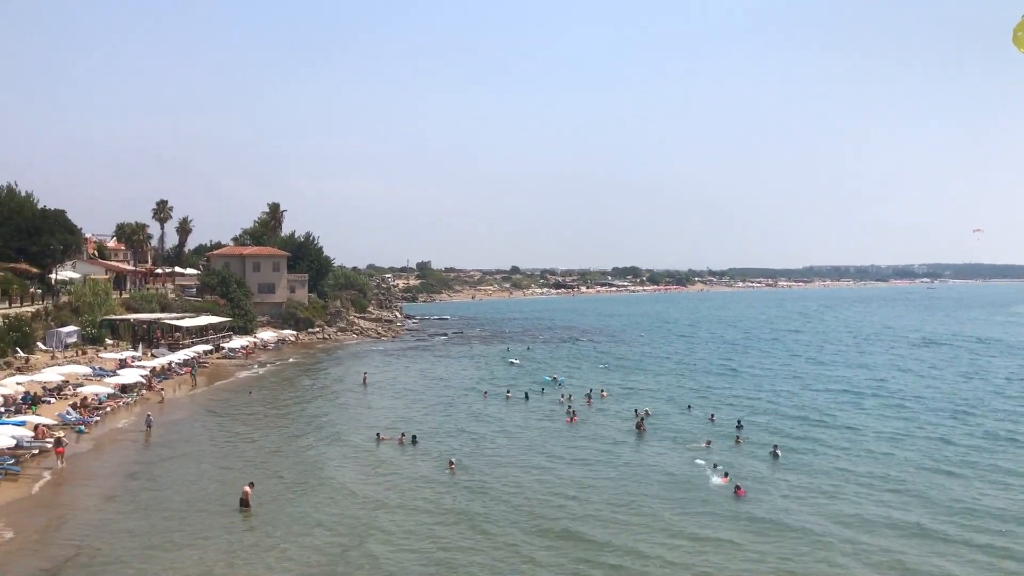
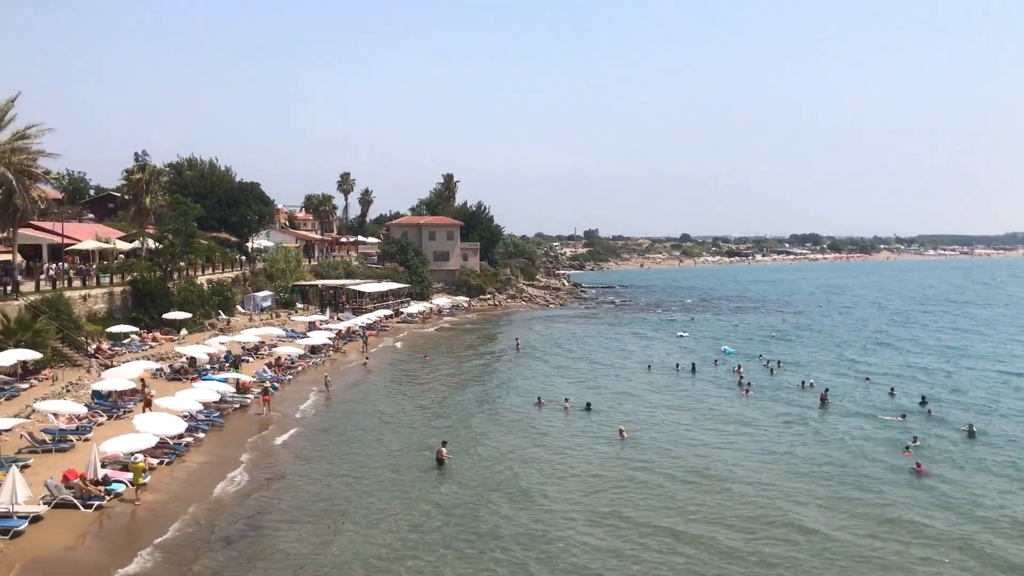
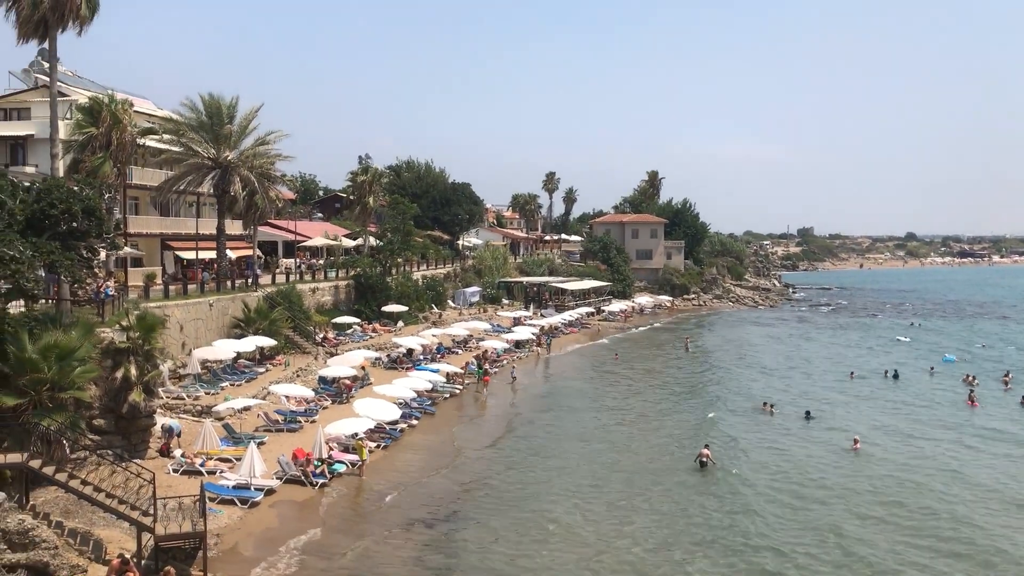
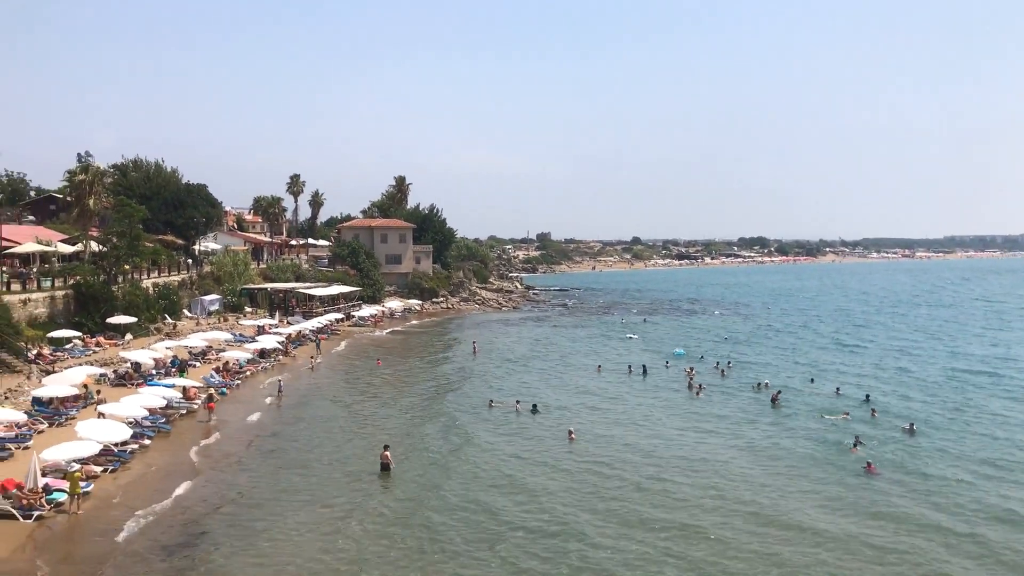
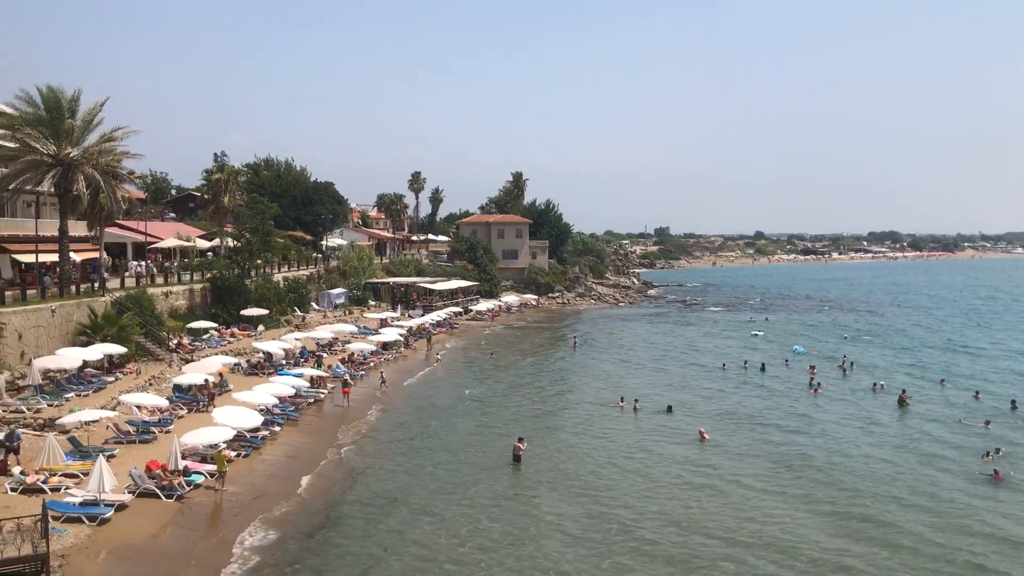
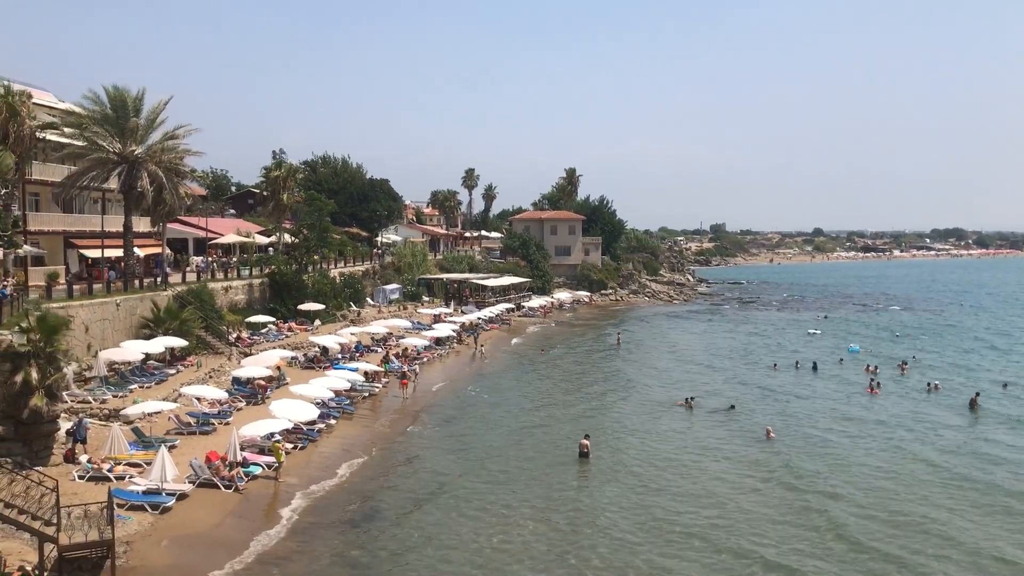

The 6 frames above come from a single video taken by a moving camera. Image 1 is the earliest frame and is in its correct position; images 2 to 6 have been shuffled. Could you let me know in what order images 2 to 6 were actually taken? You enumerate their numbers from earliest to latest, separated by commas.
4, 2, 5, 6, 3
